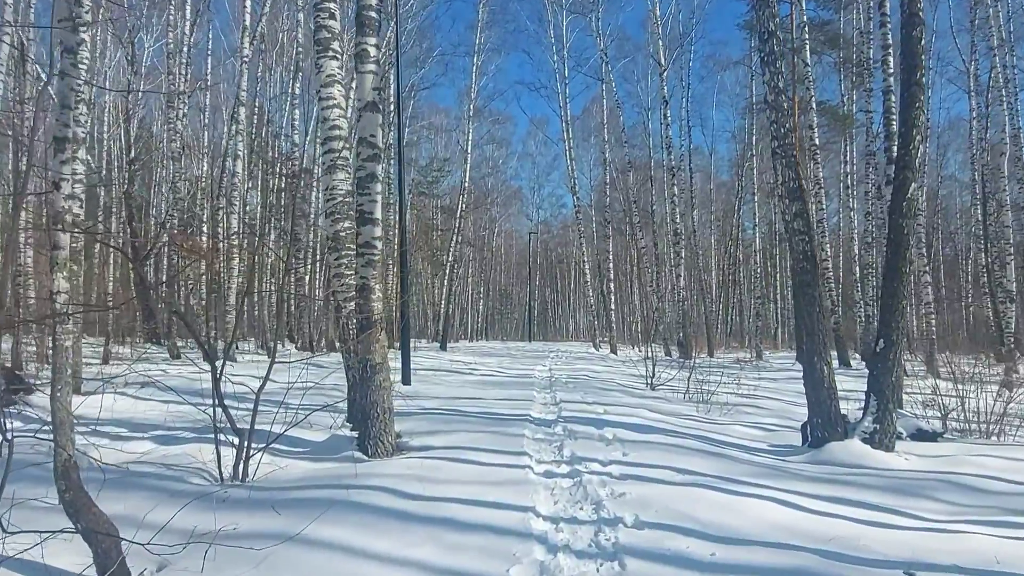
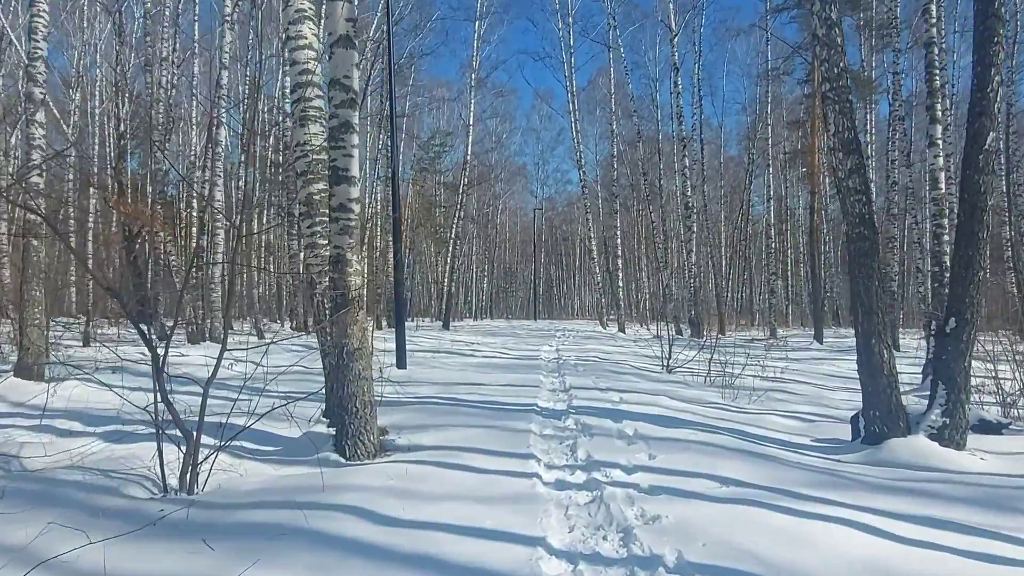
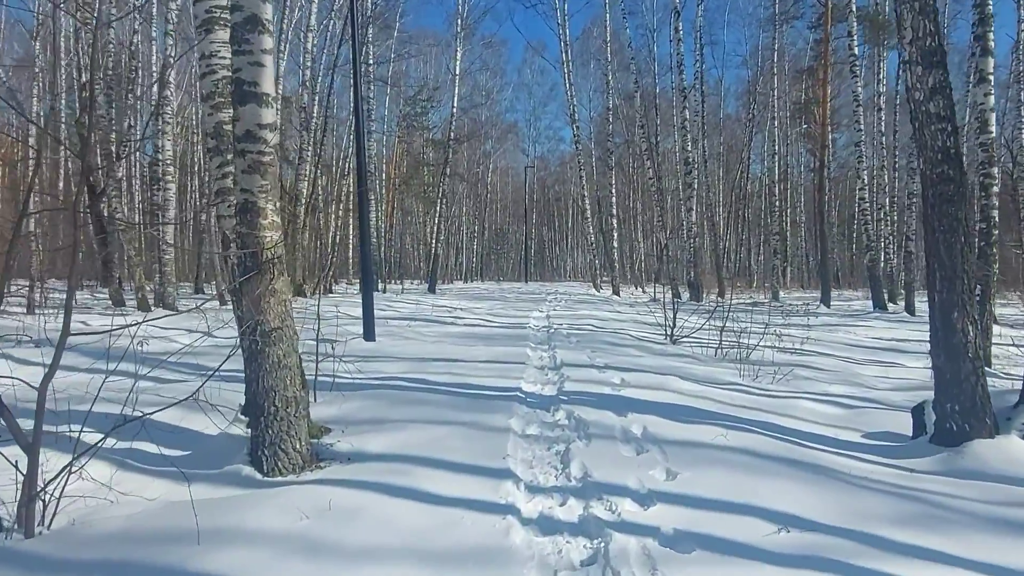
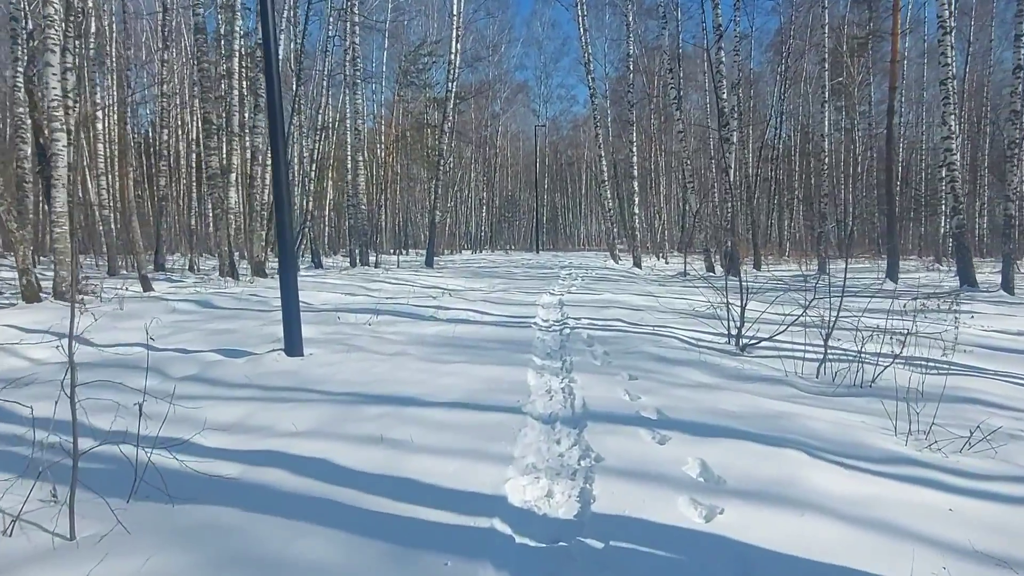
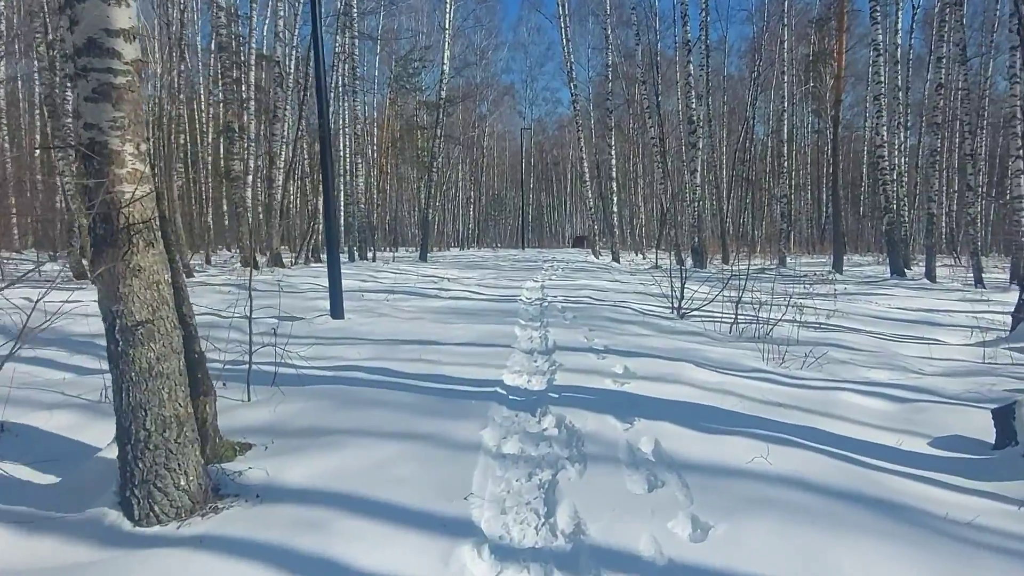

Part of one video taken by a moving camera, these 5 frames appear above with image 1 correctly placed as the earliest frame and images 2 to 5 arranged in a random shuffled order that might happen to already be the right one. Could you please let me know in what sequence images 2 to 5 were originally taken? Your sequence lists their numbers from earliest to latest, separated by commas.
2, 3, 5, 4
